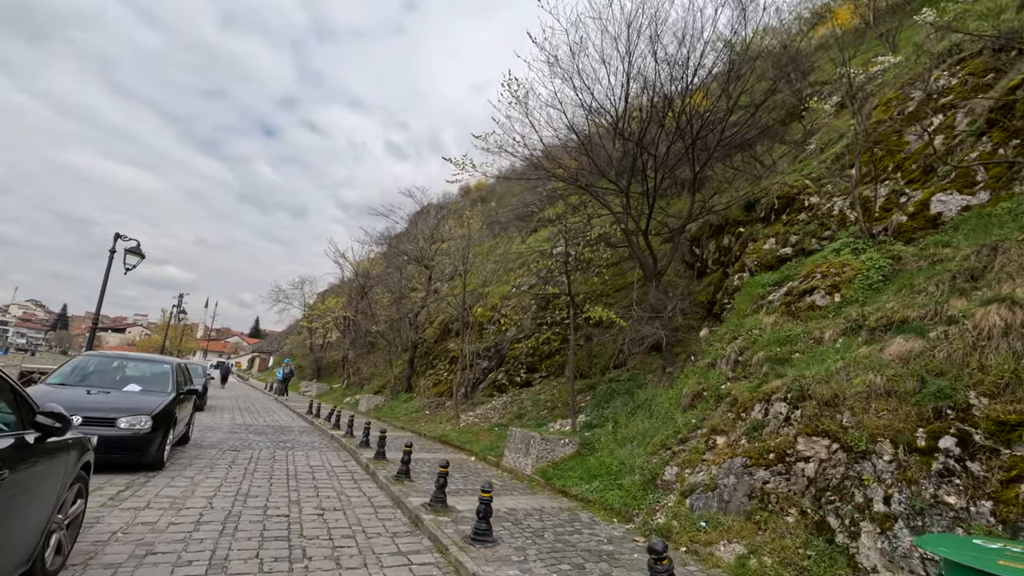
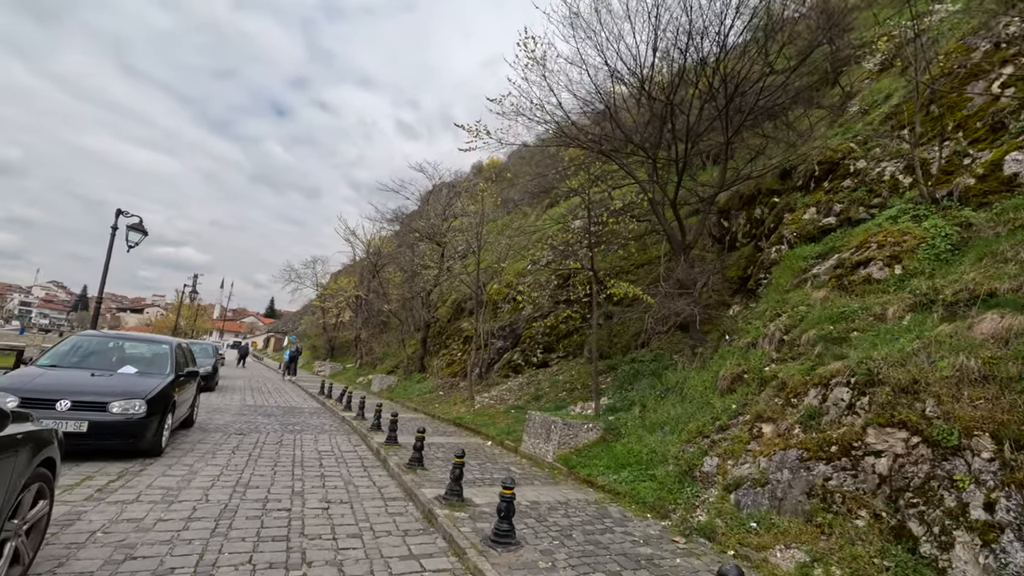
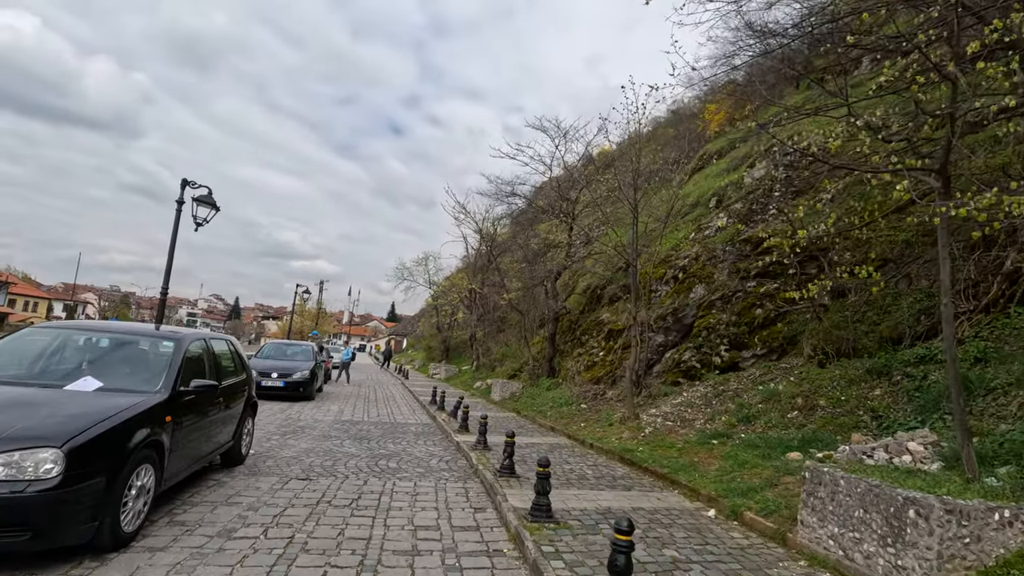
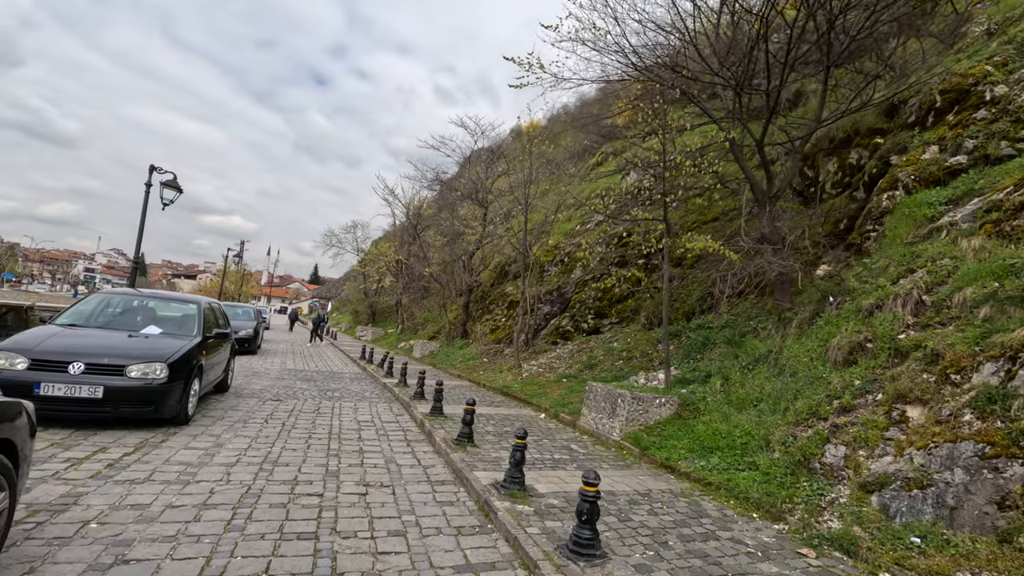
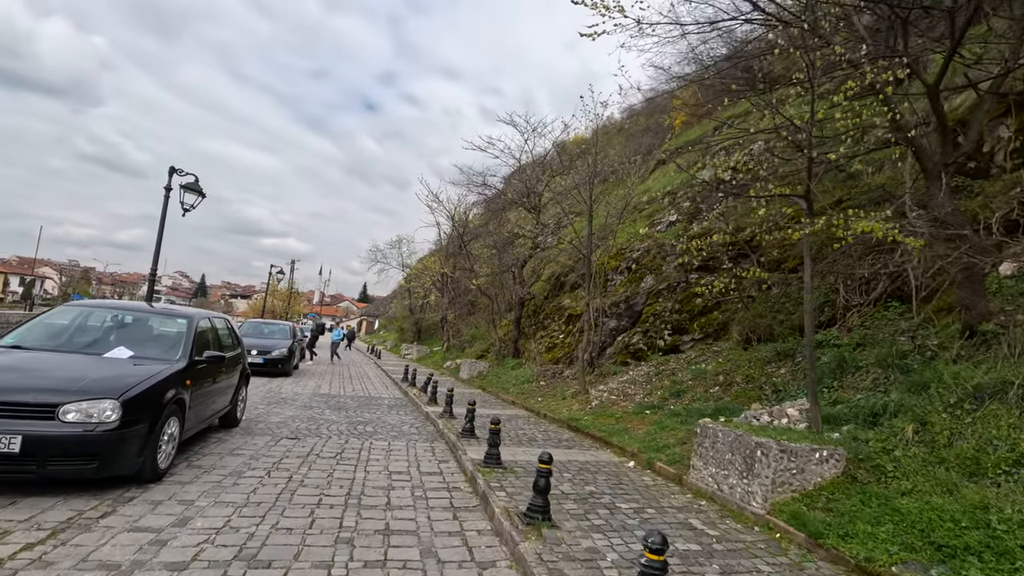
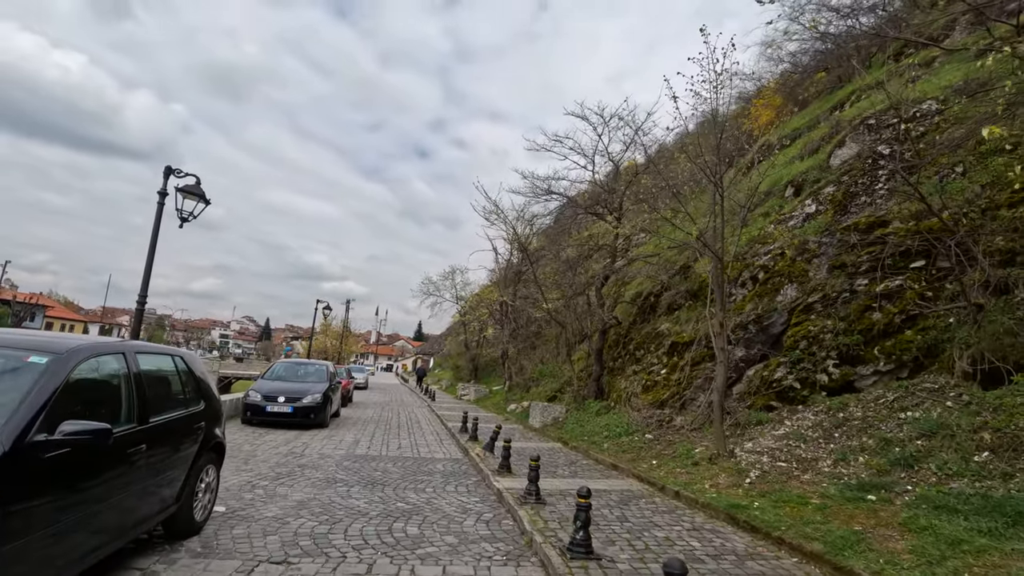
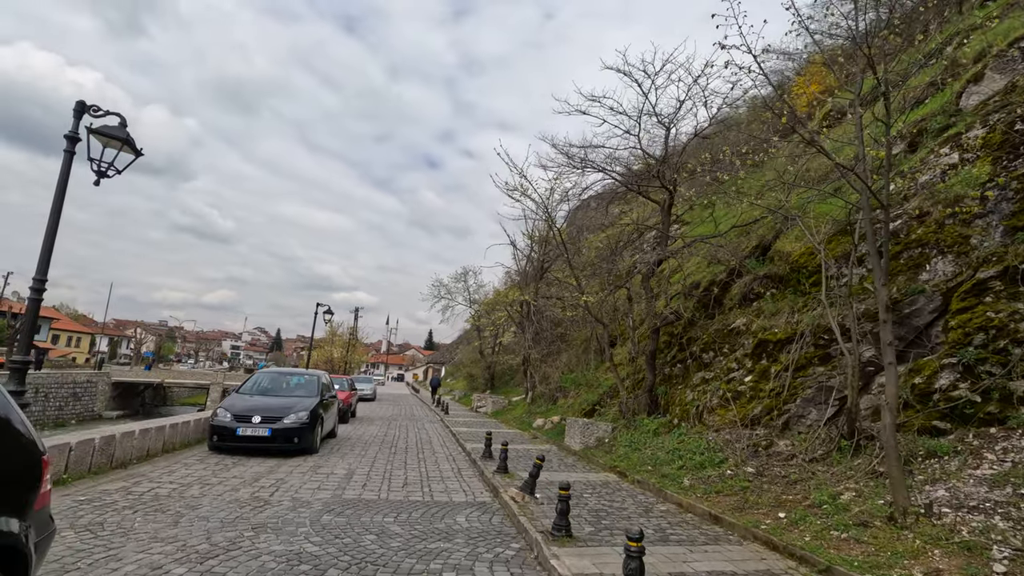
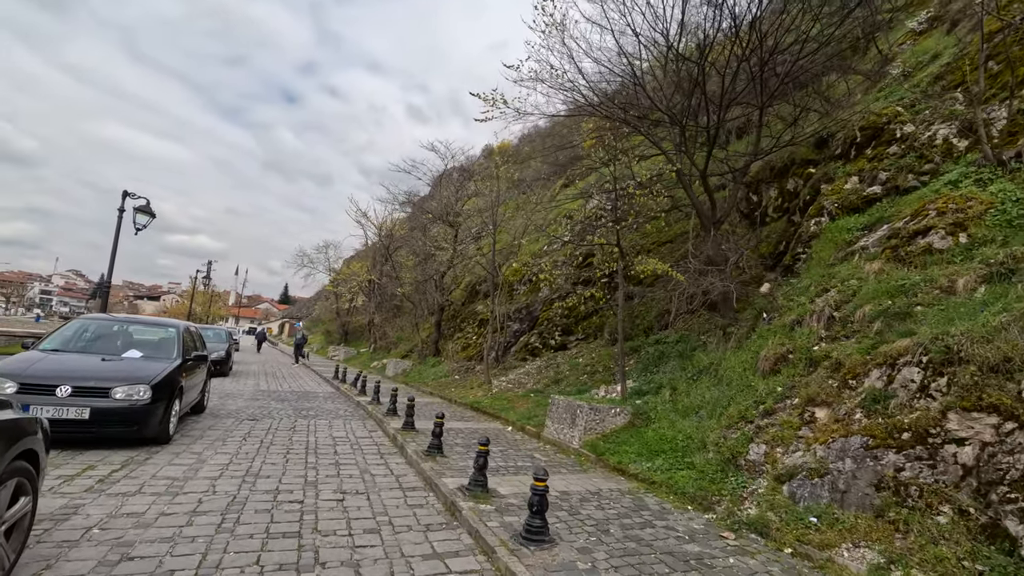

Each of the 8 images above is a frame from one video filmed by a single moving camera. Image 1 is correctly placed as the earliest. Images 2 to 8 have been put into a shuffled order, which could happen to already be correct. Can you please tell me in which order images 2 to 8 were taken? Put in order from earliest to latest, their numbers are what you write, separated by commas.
2, 8, 4, 5, 3, 6, 7
